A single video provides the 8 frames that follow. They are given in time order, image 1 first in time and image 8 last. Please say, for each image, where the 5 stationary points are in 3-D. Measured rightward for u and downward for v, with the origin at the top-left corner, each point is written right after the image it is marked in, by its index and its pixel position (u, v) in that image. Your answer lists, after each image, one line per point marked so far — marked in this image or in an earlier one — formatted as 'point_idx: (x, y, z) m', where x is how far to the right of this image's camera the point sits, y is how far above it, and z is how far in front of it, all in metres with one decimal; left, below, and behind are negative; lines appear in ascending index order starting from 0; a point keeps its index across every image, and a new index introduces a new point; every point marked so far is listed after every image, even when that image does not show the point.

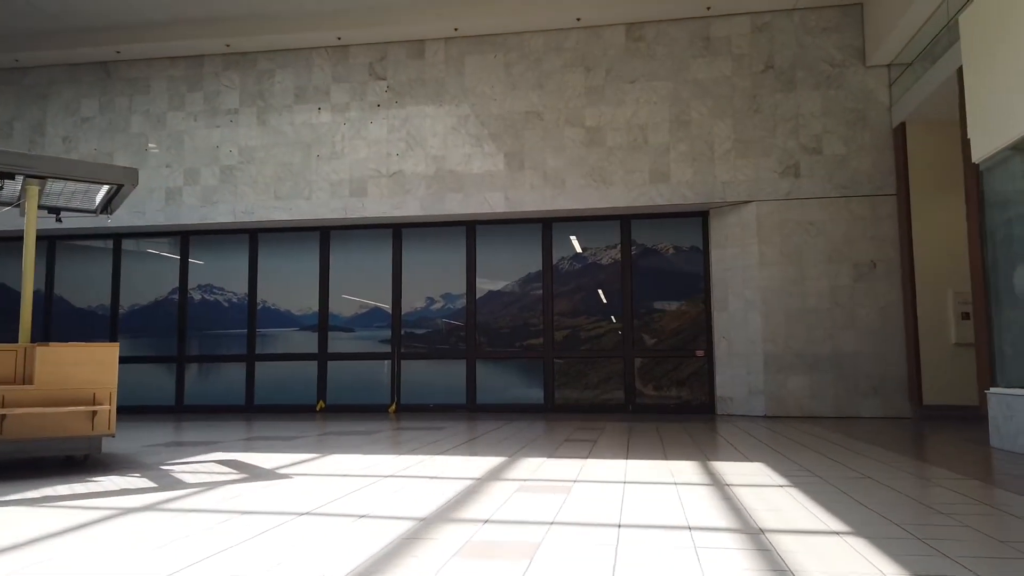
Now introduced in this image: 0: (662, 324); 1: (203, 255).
0: (+2.4, -0.6, +11.9) m
1: (-5.6, +0.6, +13.4) m
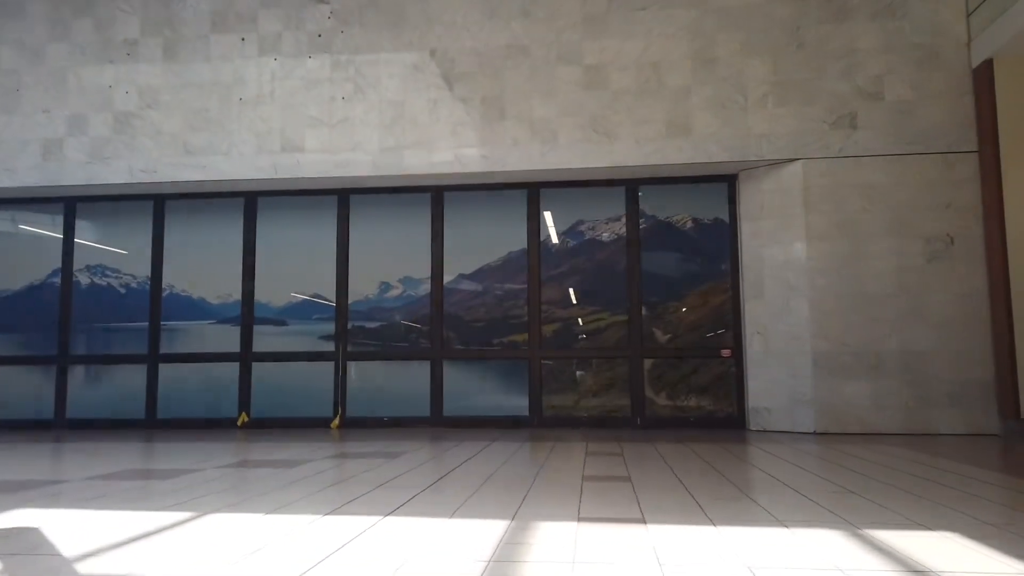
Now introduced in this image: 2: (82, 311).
0: (+2.1, -0.4, +9.5) m
1: (-6.0, +0.9, +10.5) m
2: (-6.1, -0.3, +10.4) m
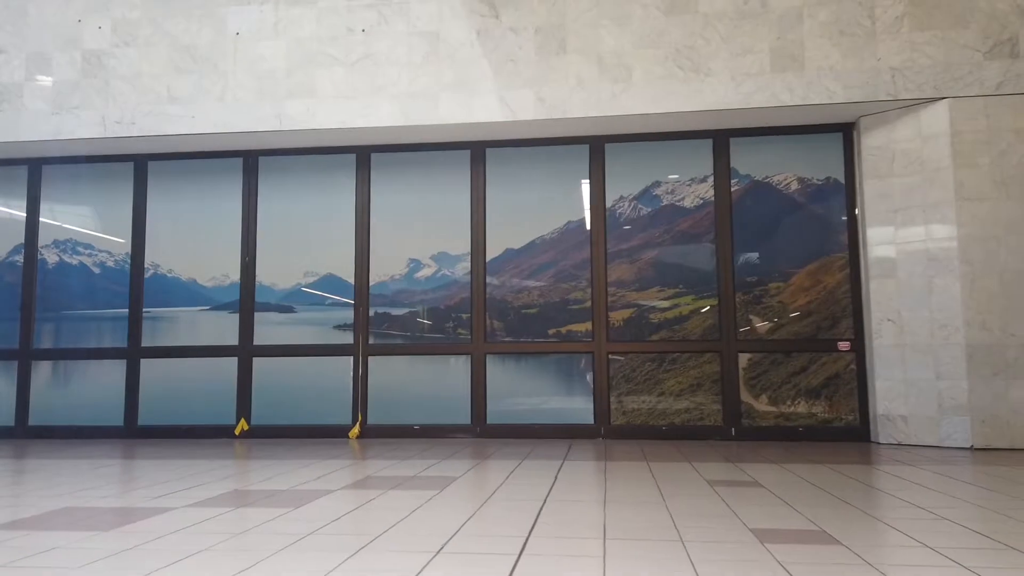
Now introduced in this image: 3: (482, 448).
0: (+2.8, -0.1, +7.6) m
1: (-5.3, +1.1, +8.7) m
2: (-5.4, -0.1, +8.6) m
3: (-0.3, -1.6, +7.2) m
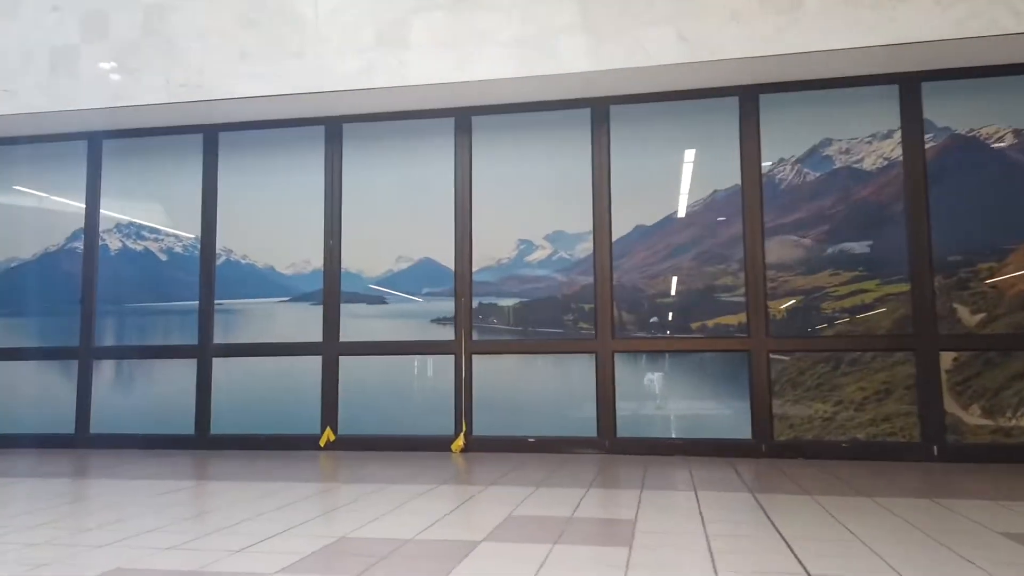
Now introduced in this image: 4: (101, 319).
0: (+3.9, 0.0, +6.0) m
1: (-4.1, +1.2, +7.7) m
2: (-4.1, 0.0, +7.6) m
3: (+0.9, -1.4, +5.9) m
4: (-4.2, -0.3, +7.6) m
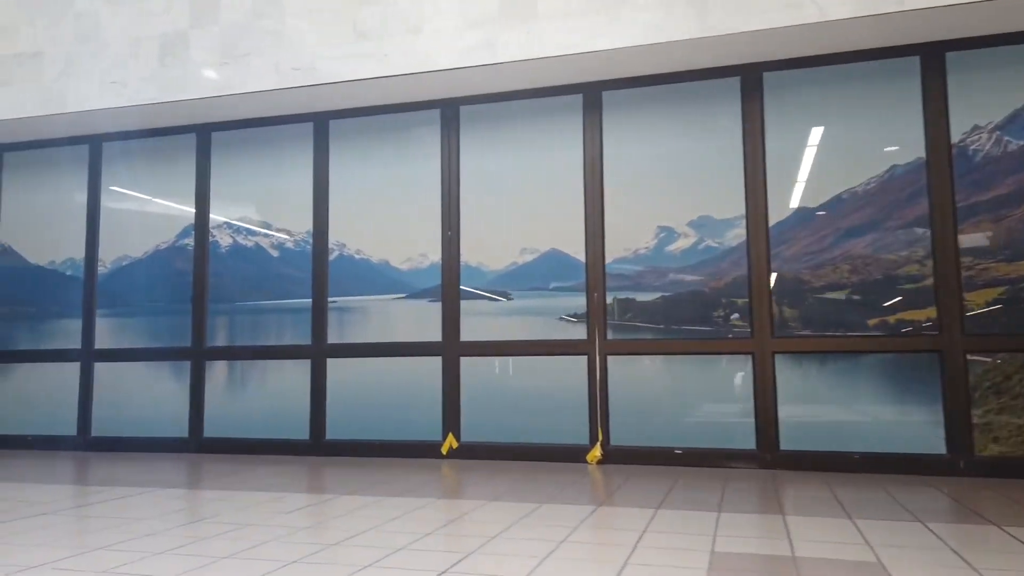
0: (+5.0, +0.1, +4.9) m
1: (-2.8, +1.2, +7.4) m
2: (-2.9, 0.0, +7.3) m
3: (+1.9, -1.4, +5.1) m
4: (-3.0, -0.3, +7.3) m
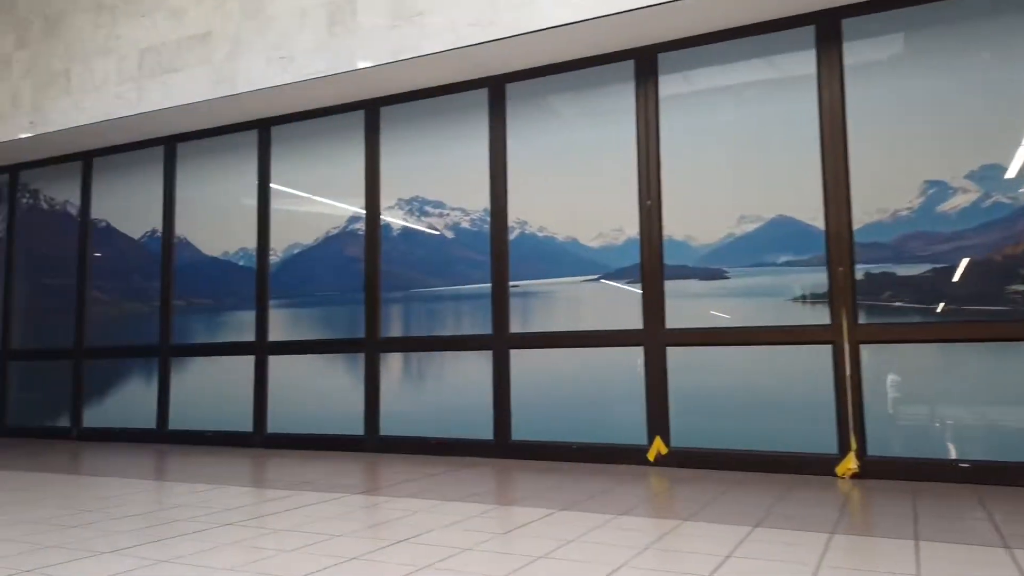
0: (+6.3, +0.4, +3.0) m
1: (-1.0, +1.3, +6.8) m
2: (-1.1, +0.1, +6.8) m
3: (+3.3, -1.2, +3.7) m
4: (-1.2, -0.2, +6.8) m
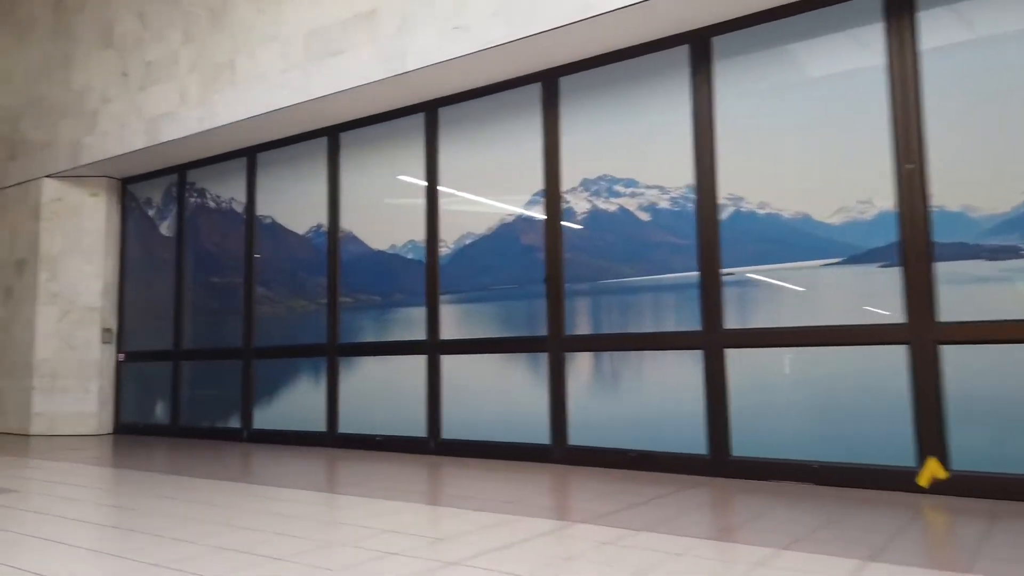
0: (+7.2, +0.5, +1.1) m
1: (+0.6, +1.4, +6.1) m
2: (+0.6, +0.2, +6.0) m
3: (+4.4, -1.0, +2.3) m
4: (+0.5, -0.1, +6.0) m
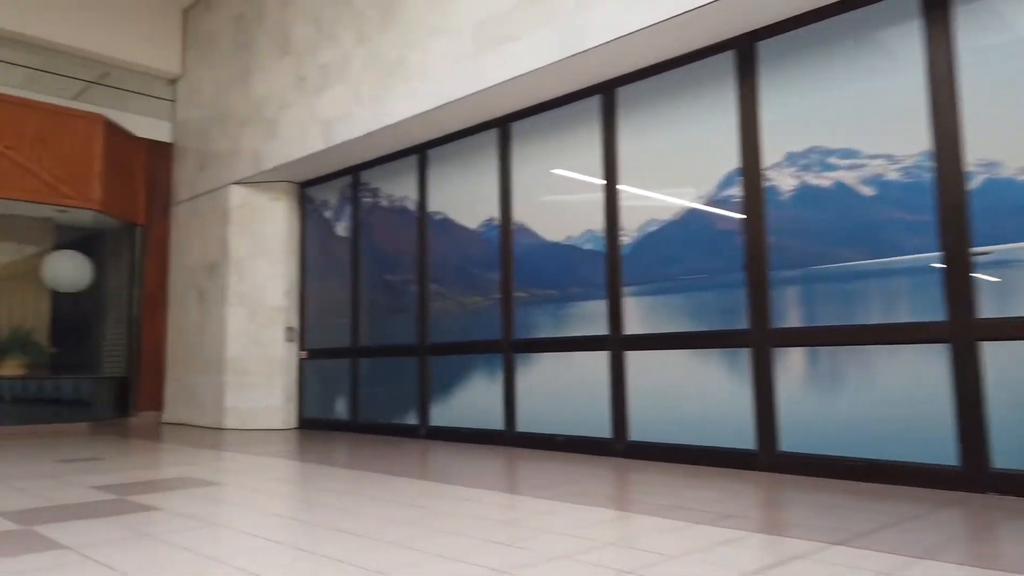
0: (+7.6, +0.8, -0.7) m
1: (+2.1, +1.5, +5.4) m
2: (+2.0, +0.3, +5.4) m
3: (+5.1, -0.9, +1.0) m
4: (+1.9, 0.0, +5.4) m
